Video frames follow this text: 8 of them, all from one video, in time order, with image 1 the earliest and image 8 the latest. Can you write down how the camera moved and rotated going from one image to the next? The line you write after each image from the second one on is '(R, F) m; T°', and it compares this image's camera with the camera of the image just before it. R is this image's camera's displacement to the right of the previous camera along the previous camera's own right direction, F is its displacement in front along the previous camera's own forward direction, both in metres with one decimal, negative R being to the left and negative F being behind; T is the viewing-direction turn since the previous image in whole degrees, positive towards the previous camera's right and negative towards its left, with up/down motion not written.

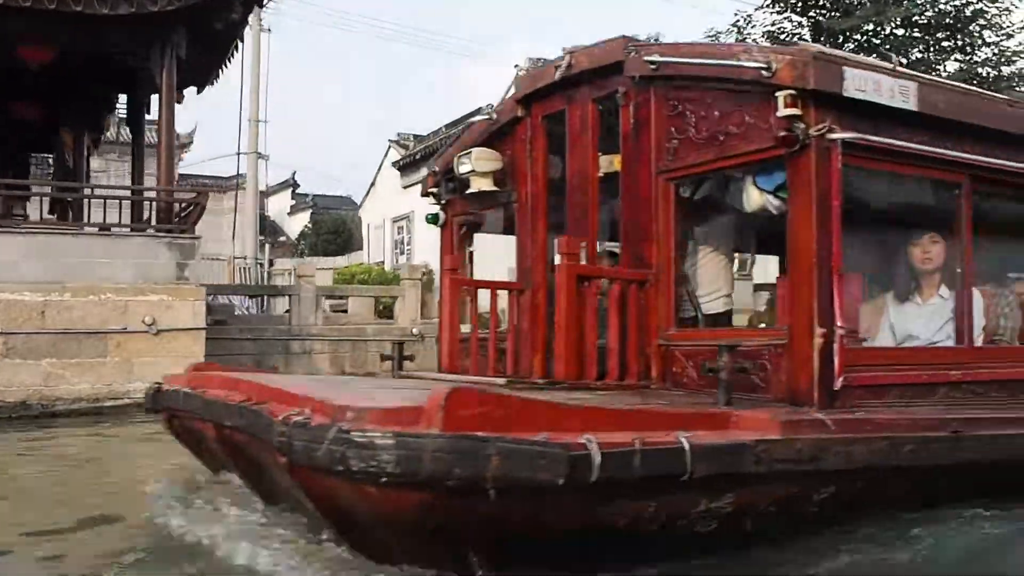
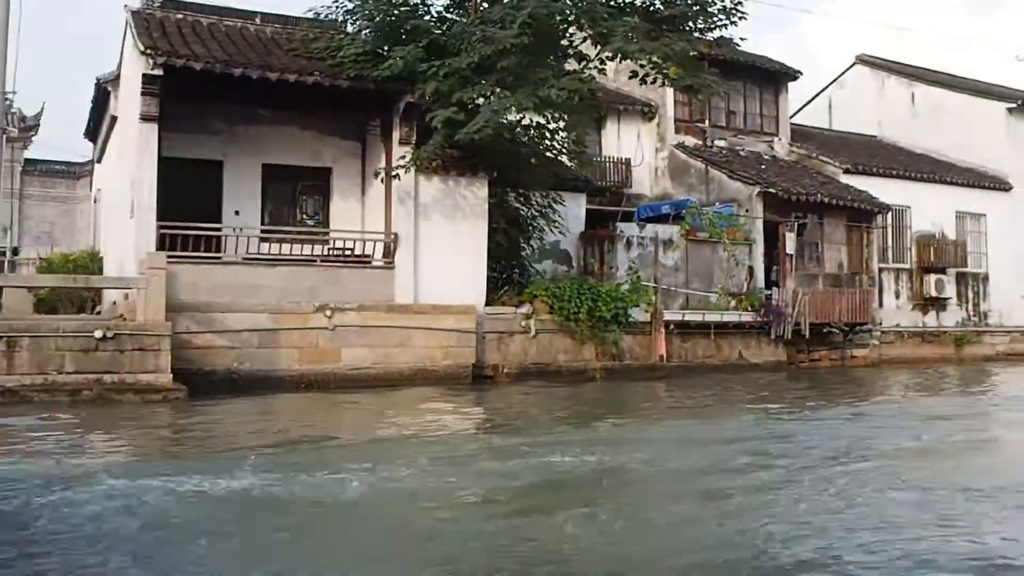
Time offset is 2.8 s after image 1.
(+7.6, +3.6) m; -4°
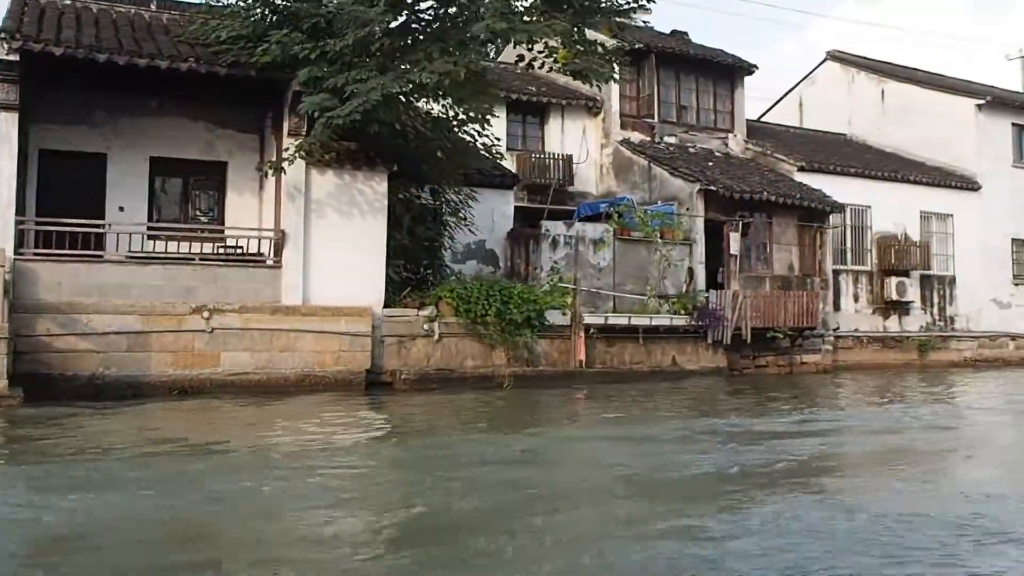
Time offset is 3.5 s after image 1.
(+1.9, +0.8) m; -1°
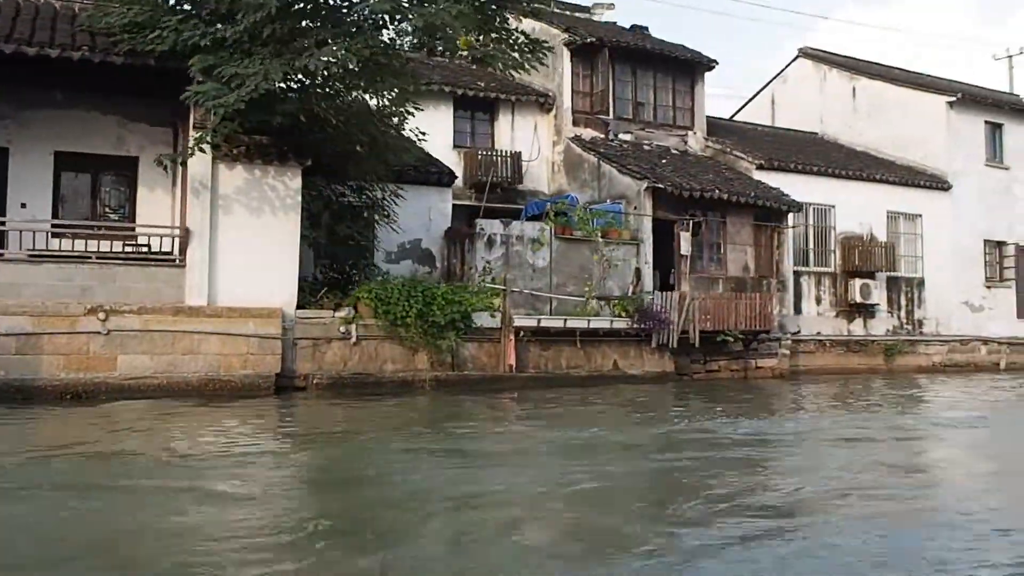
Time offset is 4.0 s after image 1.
(+1.4, +0.6) m; 0°
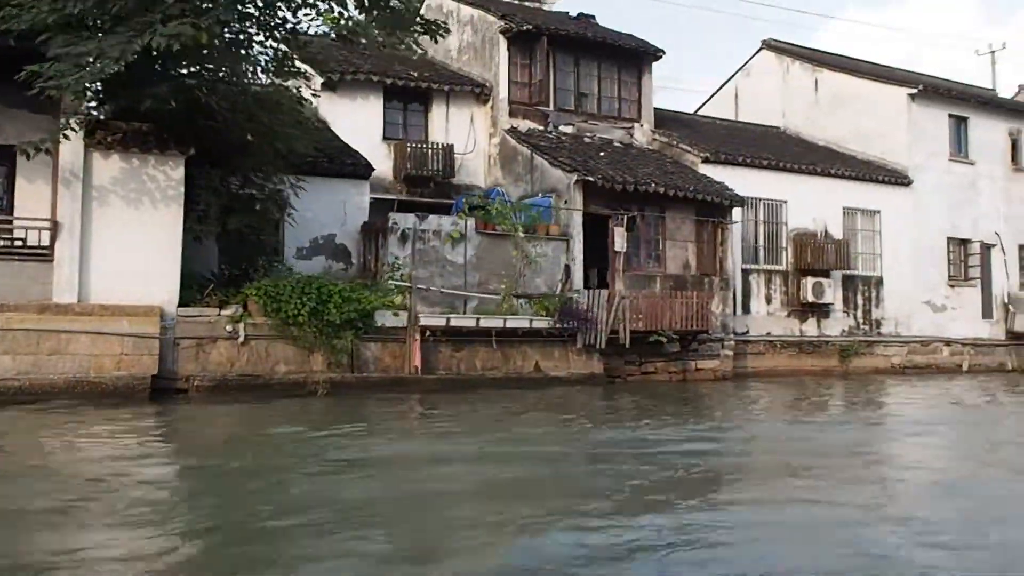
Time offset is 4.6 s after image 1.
(+1.7, +0.7) m; 0°
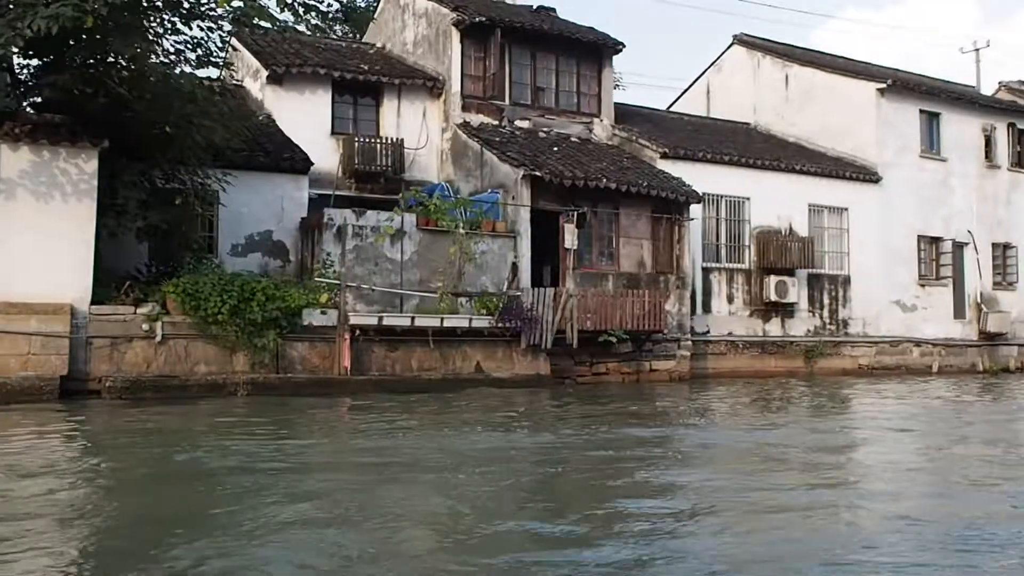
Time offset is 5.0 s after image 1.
(+1.1, +0.4) m; 0°
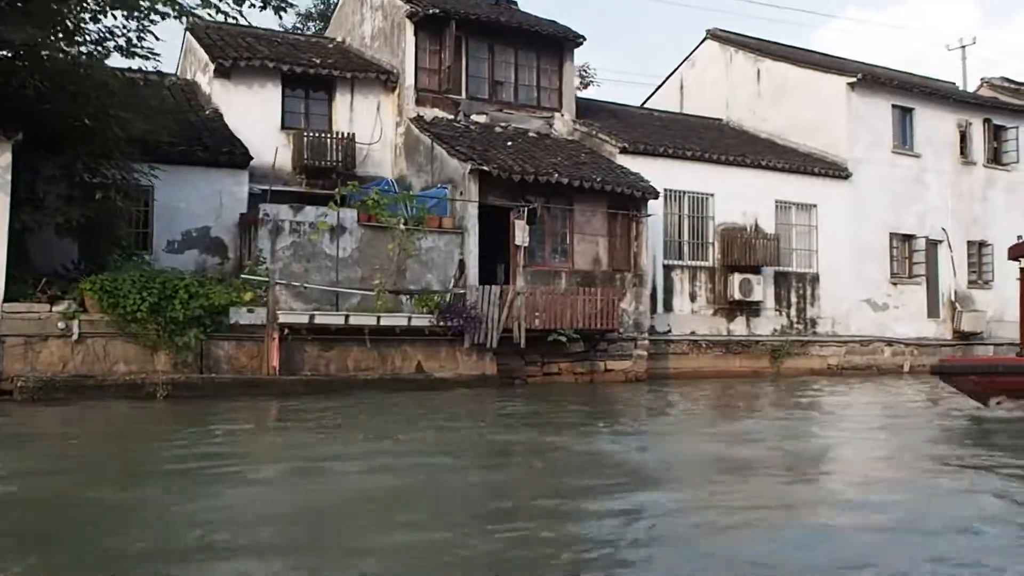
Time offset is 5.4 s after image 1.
(+1.1, +0.4) m; 0°
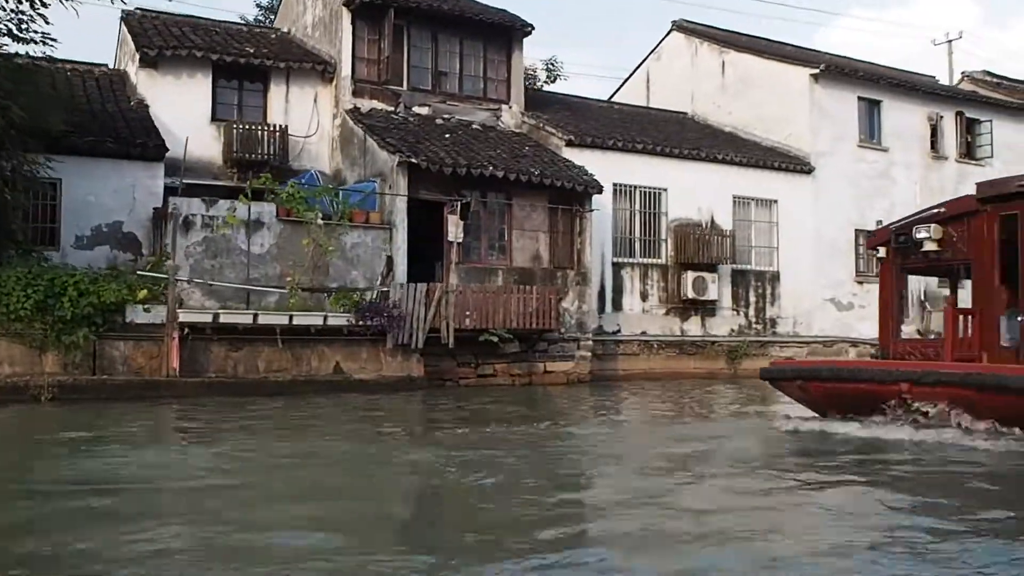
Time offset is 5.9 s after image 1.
(+1.4, +0.6) m; 0°
